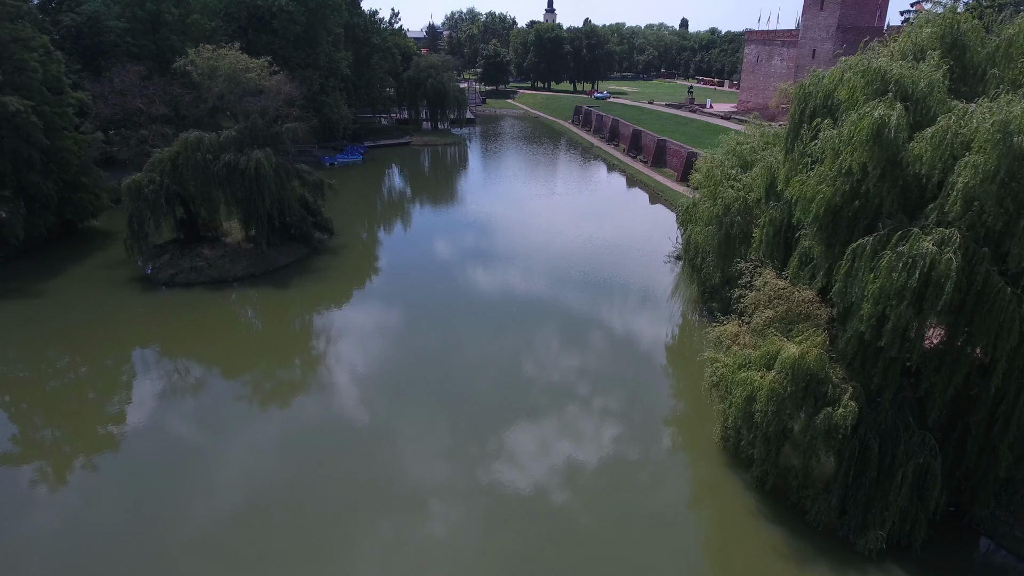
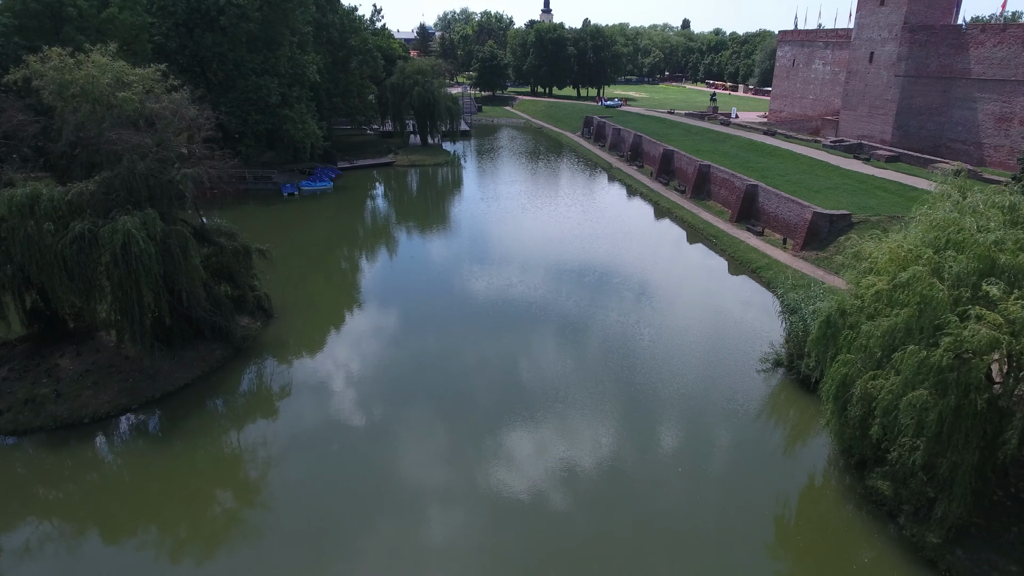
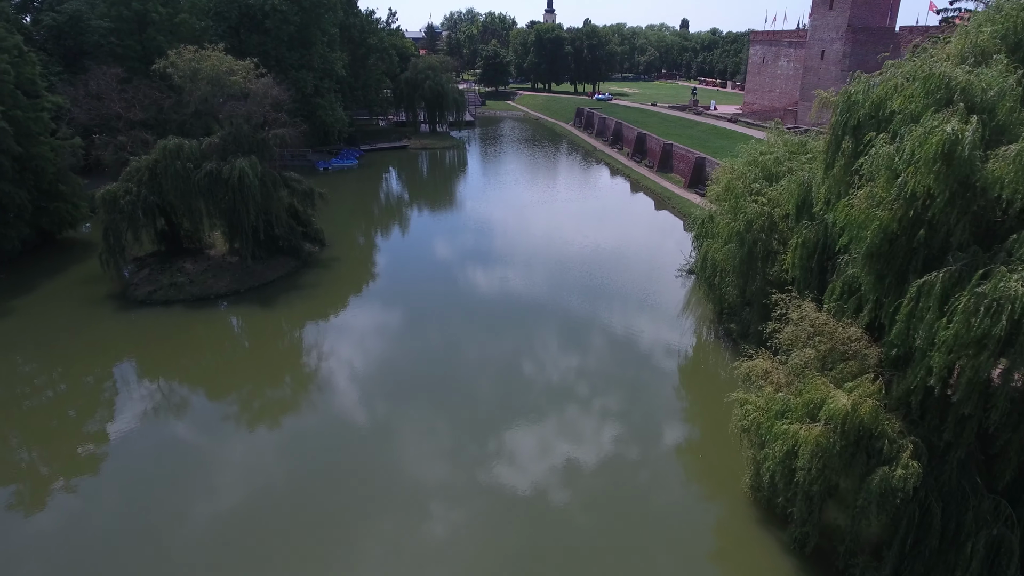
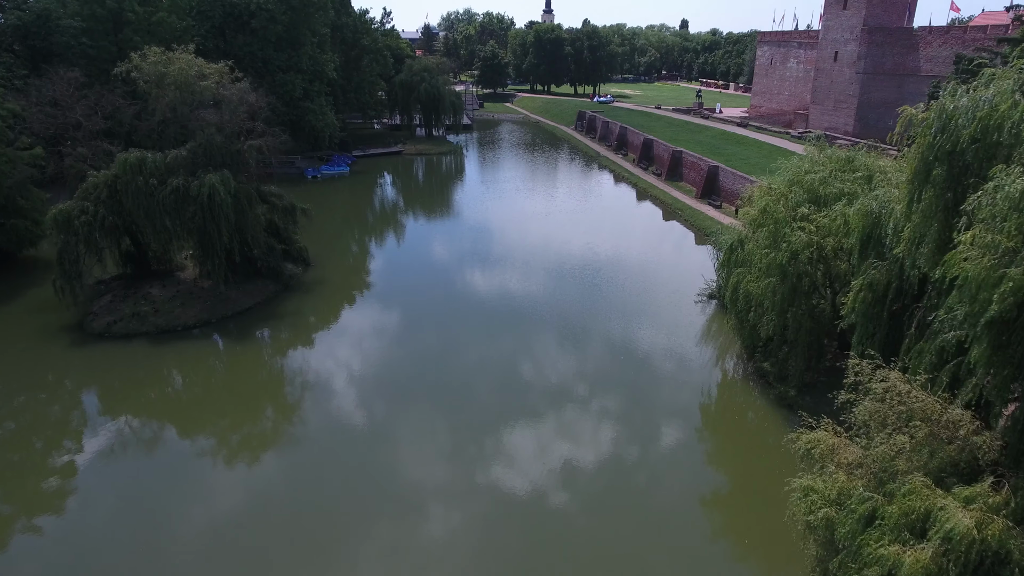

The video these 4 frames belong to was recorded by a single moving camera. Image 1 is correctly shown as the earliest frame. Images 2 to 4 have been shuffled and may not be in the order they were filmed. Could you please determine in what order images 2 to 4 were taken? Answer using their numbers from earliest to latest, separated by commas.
3, 4, 2
